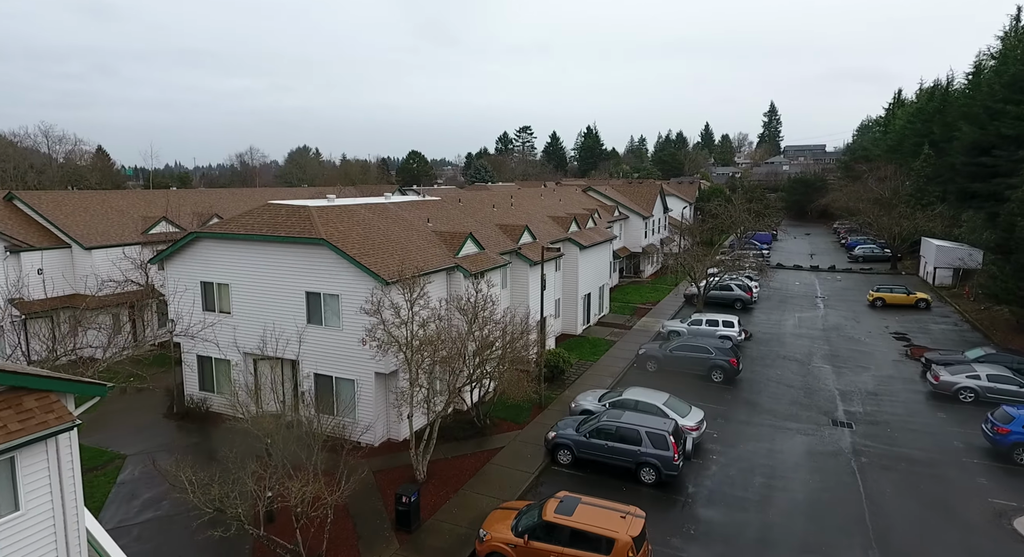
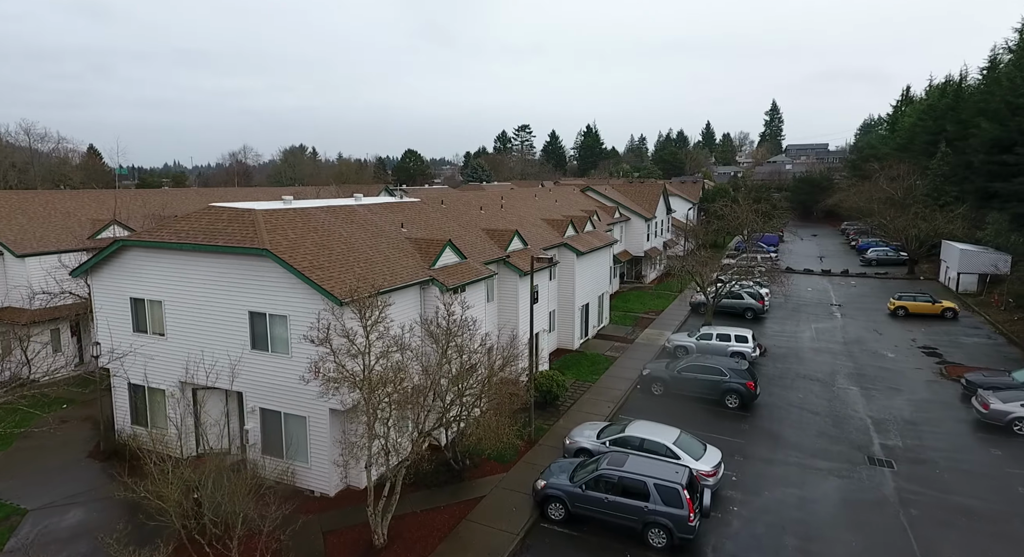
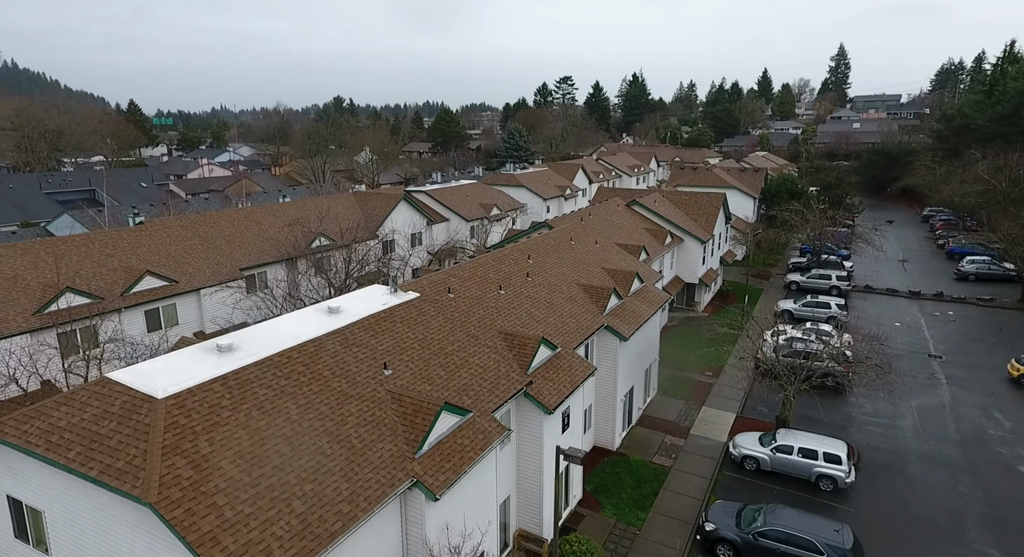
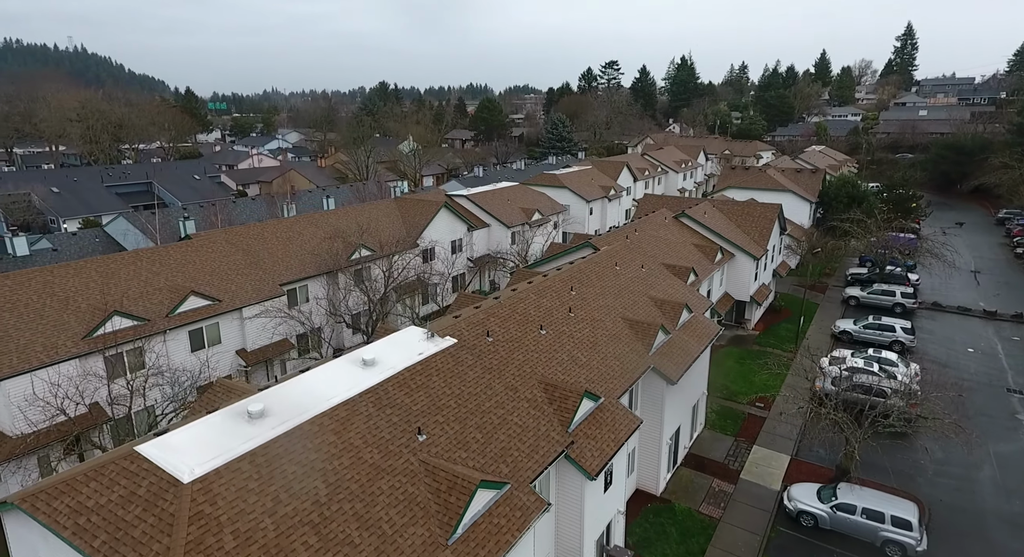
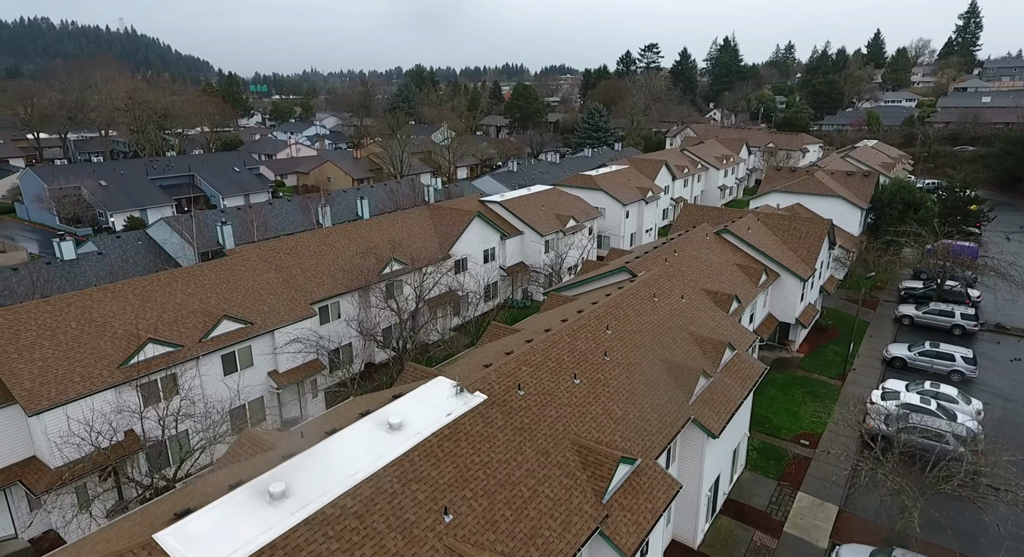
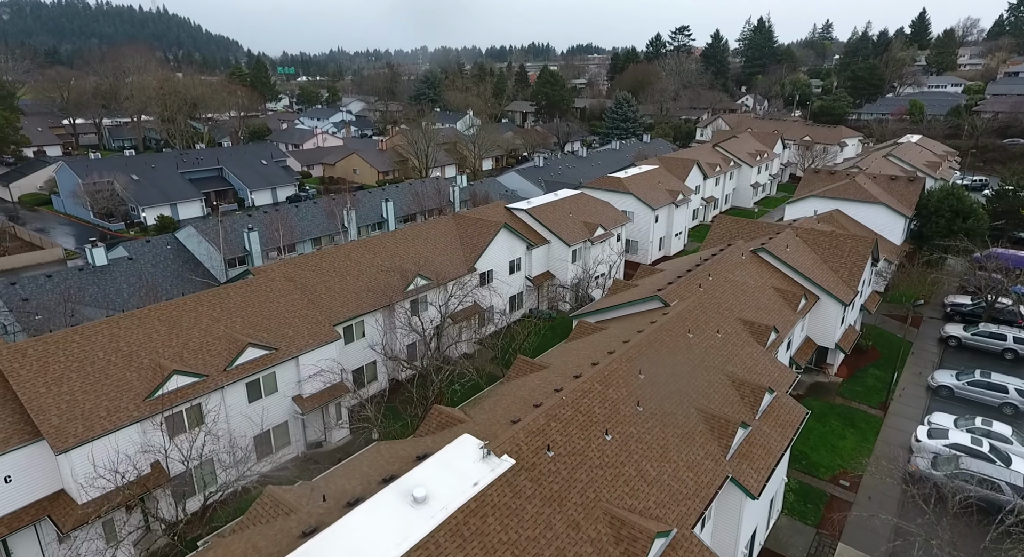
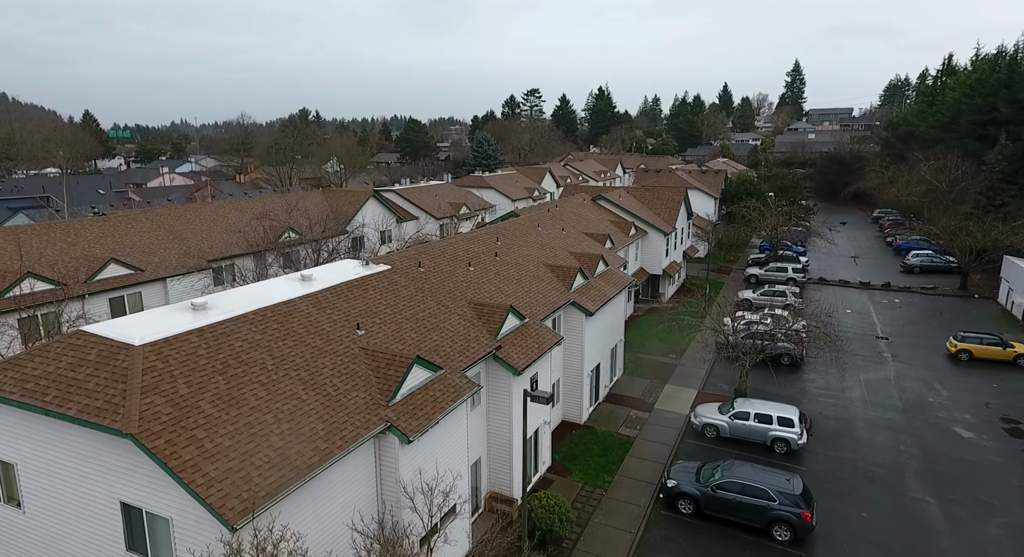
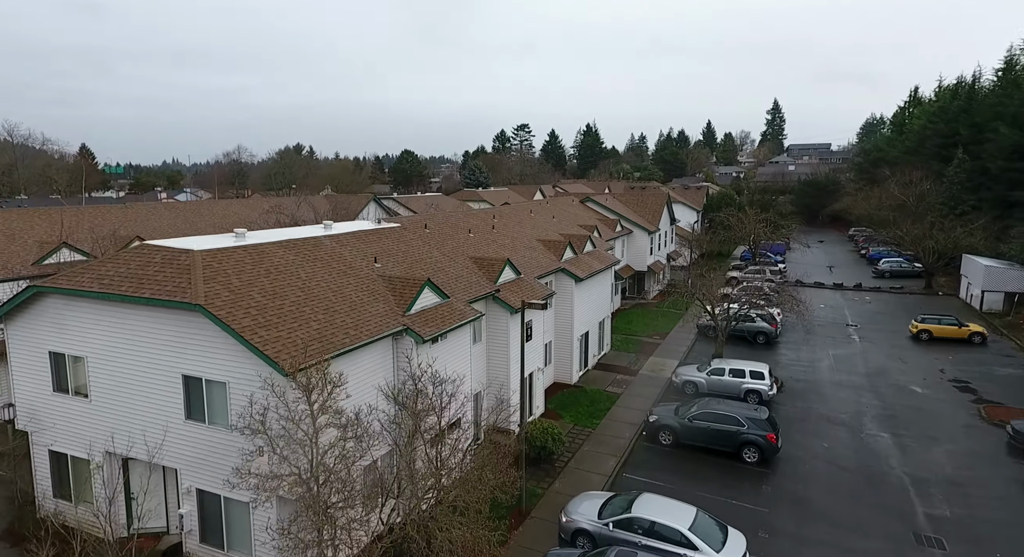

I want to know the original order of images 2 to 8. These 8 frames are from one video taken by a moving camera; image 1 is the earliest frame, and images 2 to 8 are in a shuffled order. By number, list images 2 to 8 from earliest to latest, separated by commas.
2, 8, 7, 3, 4, 5, 6
